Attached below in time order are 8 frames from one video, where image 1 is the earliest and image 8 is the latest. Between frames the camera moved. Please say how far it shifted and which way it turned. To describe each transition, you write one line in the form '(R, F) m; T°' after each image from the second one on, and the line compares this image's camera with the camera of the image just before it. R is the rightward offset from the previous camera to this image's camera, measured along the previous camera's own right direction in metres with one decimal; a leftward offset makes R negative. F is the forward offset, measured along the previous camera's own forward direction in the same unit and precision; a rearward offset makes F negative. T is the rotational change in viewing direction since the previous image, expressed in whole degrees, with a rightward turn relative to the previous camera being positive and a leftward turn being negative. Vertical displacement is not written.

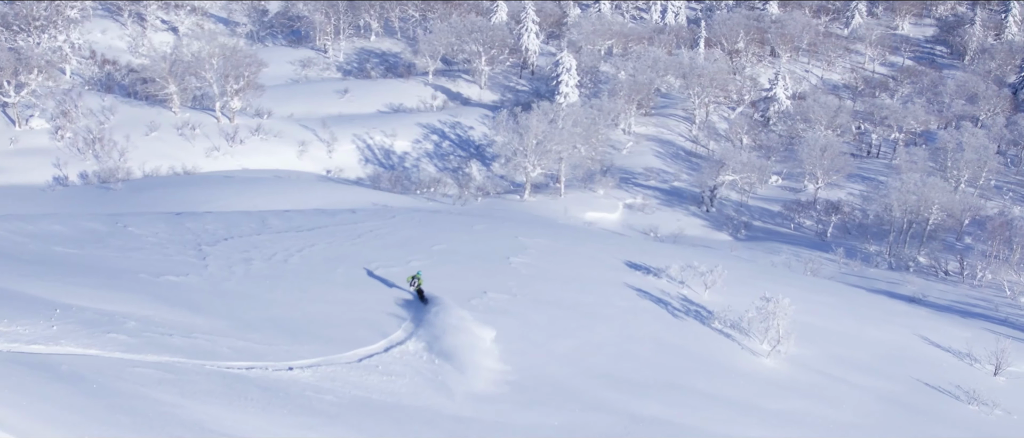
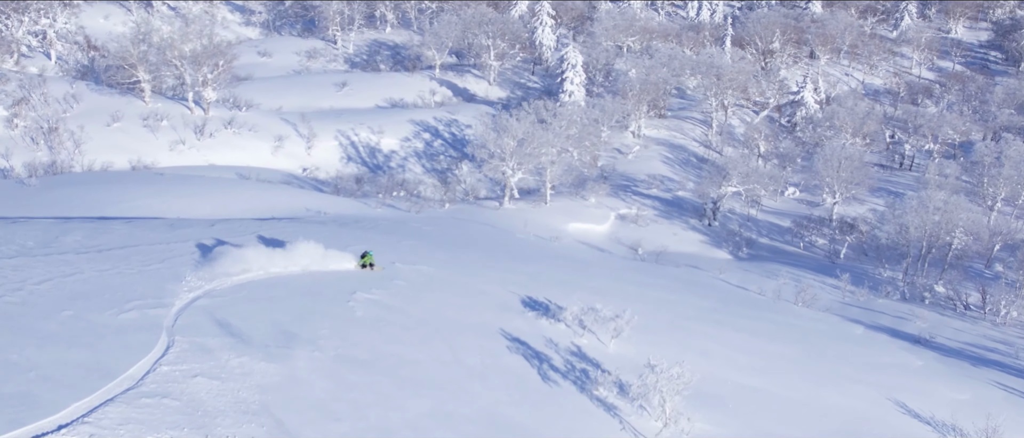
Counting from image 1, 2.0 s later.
(+2.5, +3.6) m; -3°
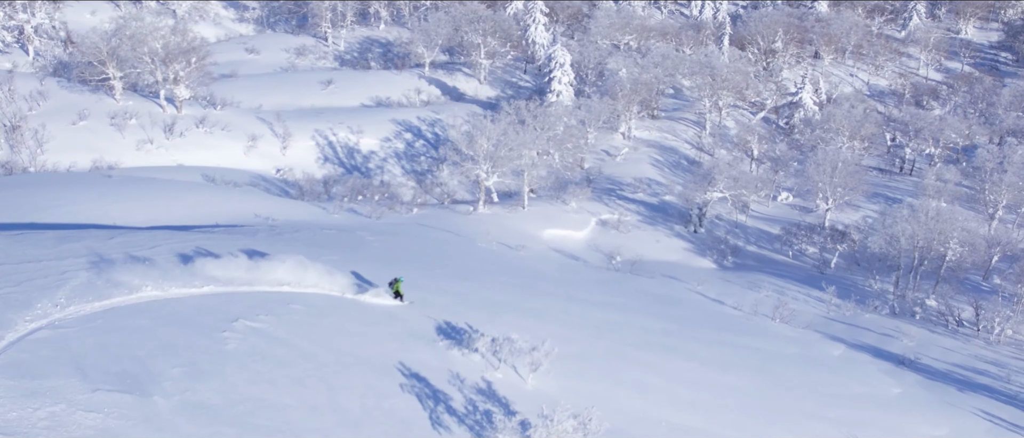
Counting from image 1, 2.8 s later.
(+1.2, +1.5) m; -1°
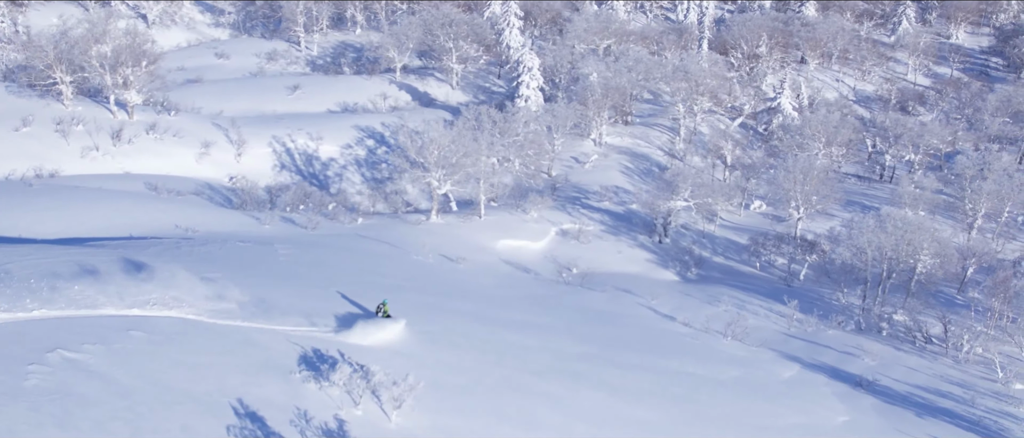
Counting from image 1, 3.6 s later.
(+1.4, +1.5) m; 0°
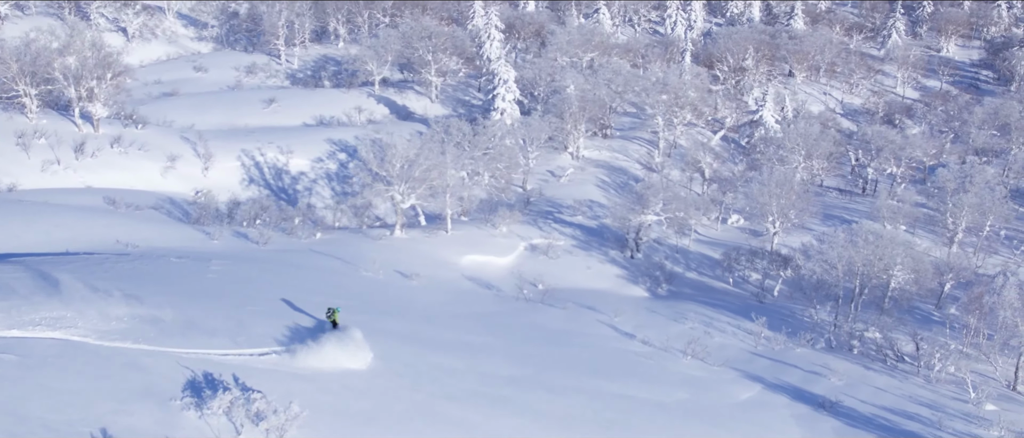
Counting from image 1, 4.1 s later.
(+1.0, +0.8) m; 0°
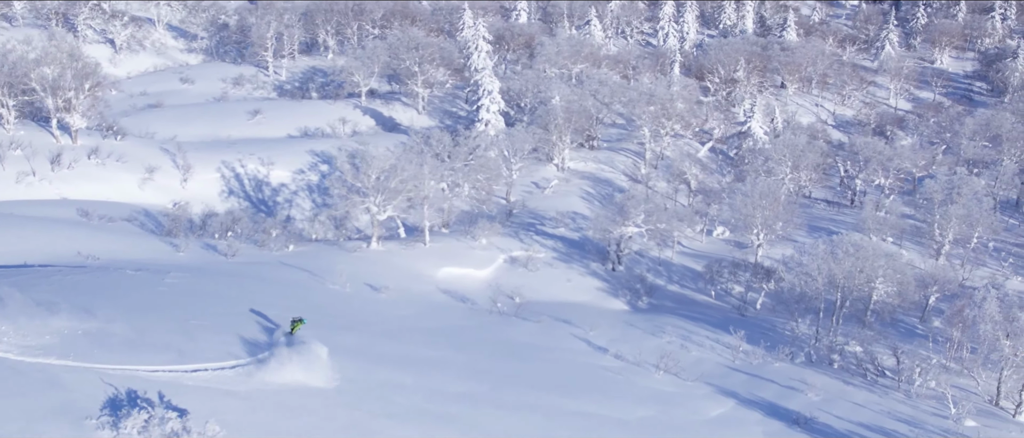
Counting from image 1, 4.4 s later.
(+0.6, +0.5) m; 0°
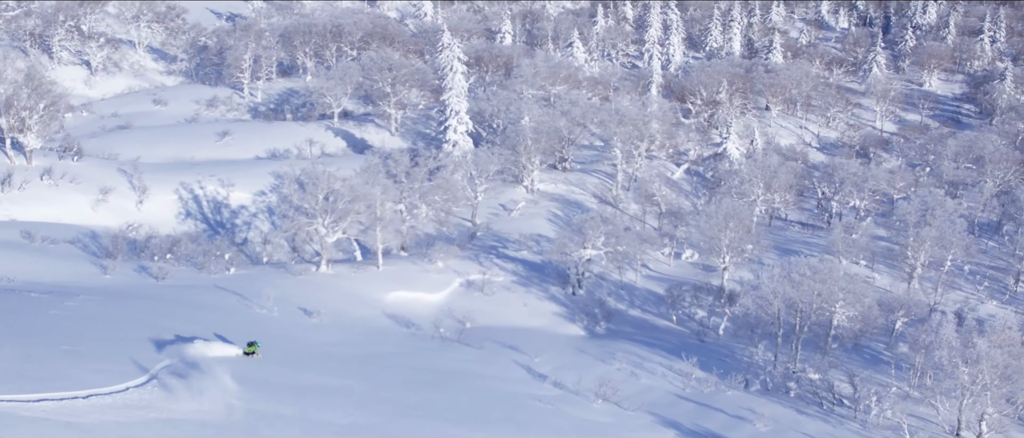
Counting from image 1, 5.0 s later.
(+1.3, +1.0) m; 0°
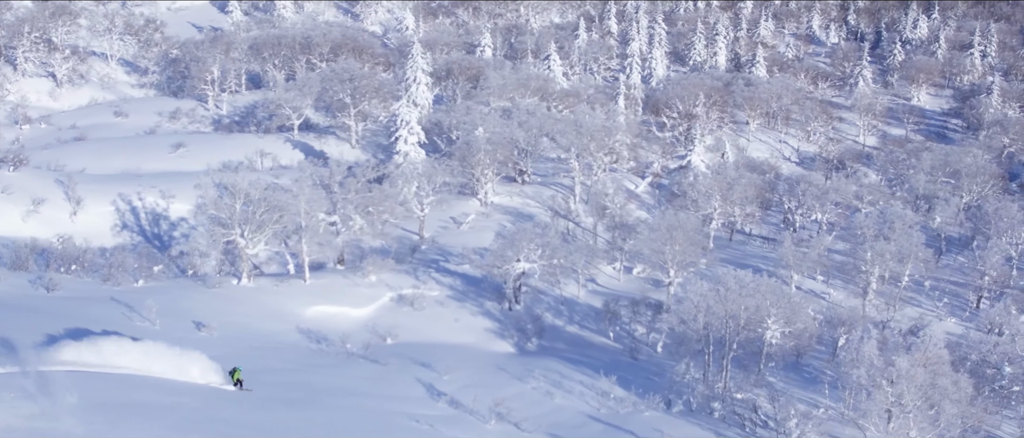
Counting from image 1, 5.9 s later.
(+2.0, +1.3) m; 0°
